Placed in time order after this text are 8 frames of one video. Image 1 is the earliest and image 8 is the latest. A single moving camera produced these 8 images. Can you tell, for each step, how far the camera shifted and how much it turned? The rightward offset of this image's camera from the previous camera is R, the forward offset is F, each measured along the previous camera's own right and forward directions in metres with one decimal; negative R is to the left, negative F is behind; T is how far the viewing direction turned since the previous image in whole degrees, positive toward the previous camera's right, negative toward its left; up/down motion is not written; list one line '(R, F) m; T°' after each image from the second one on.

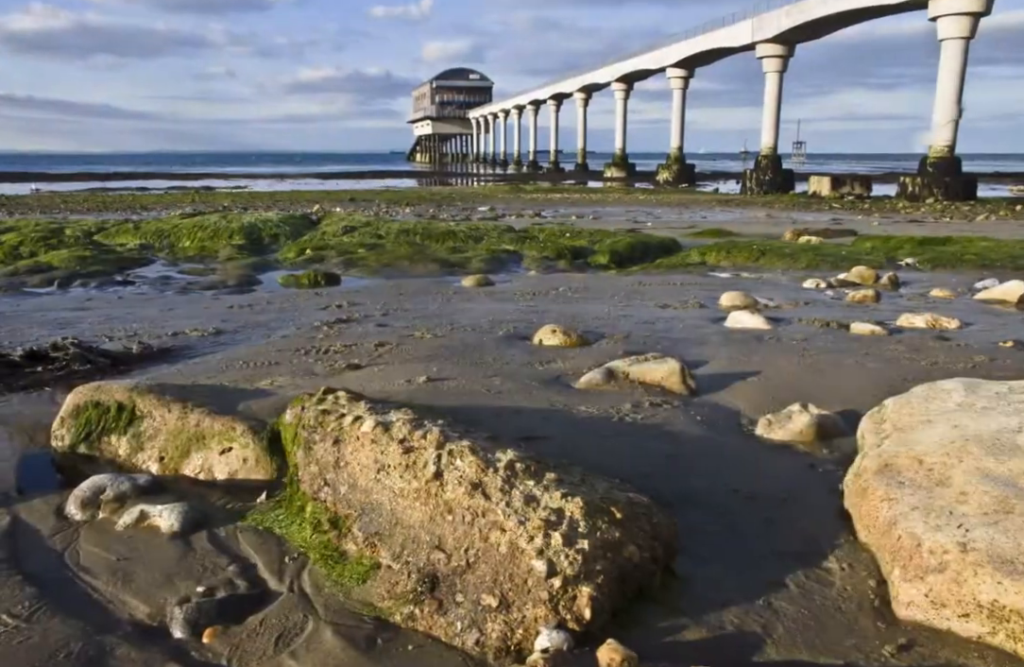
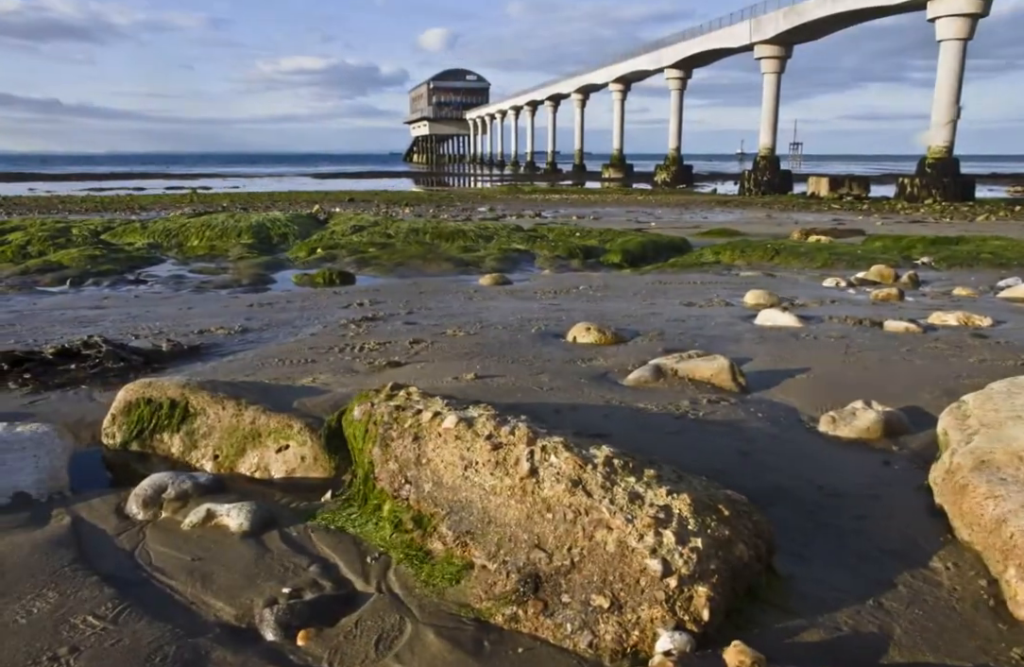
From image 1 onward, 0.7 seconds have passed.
(-0.4, +0.1) m; 0°
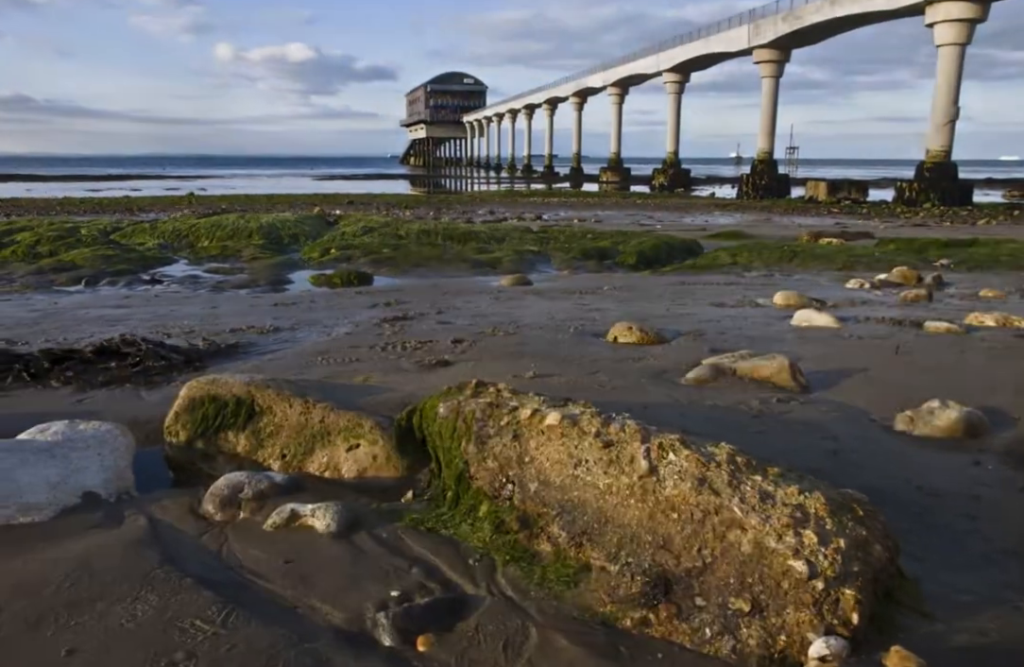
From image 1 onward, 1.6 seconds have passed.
(-0.4, +0.1) m; 0°
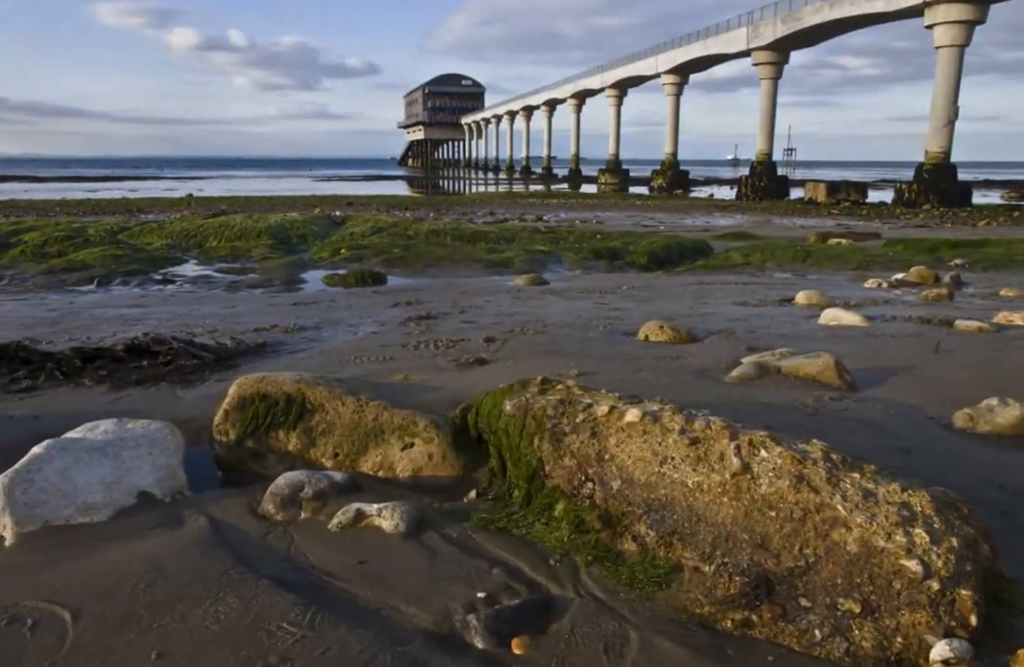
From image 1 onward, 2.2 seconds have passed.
(-0.3, +0.1) m; 0°
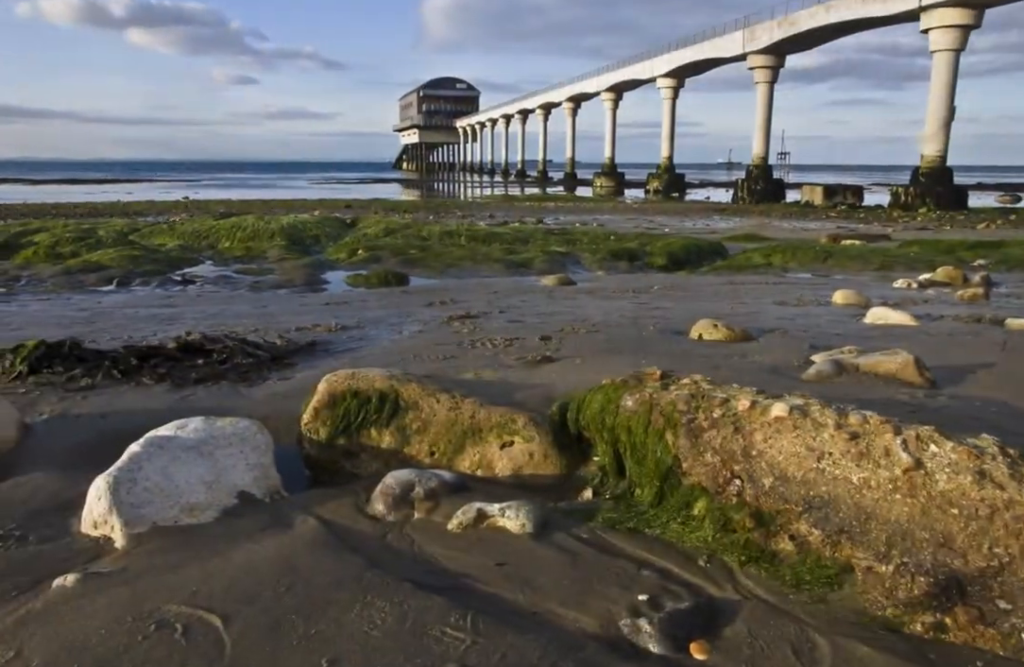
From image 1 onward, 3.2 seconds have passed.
(-0.5, +0.1) m; 0°
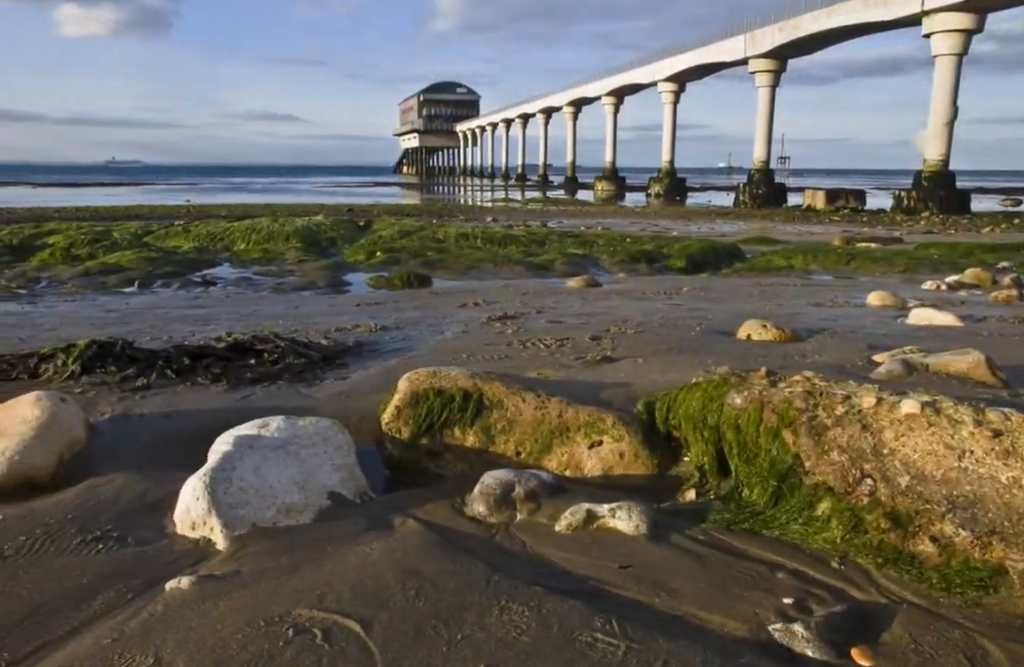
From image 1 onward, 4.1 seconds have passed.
(-0.4, +0.1) m; 0°
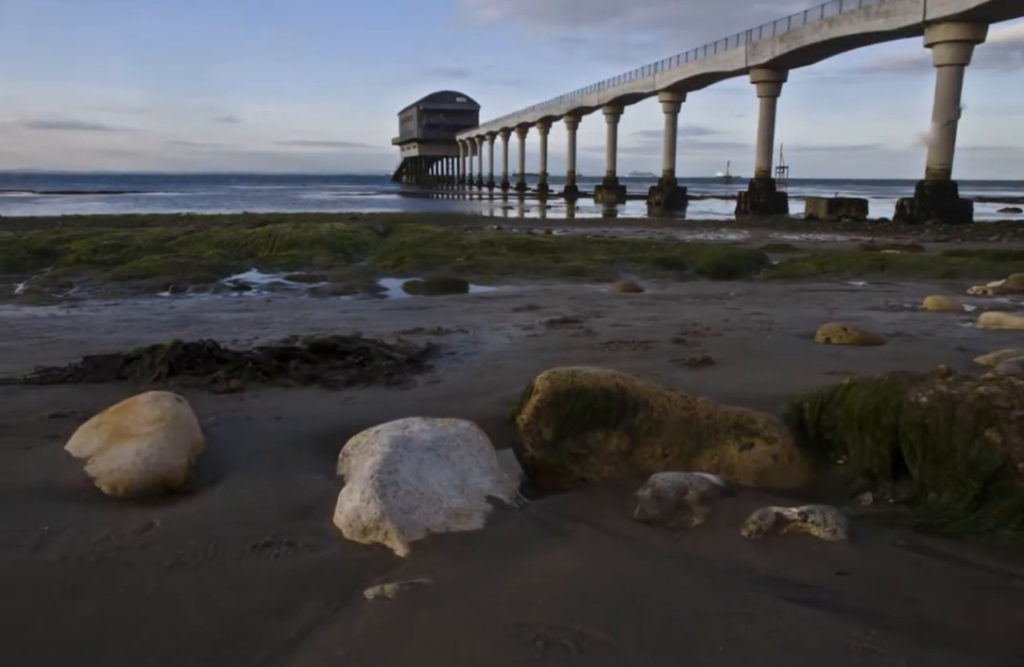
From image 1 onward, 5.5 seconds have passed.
(-0.7, +0.1) m; 0°
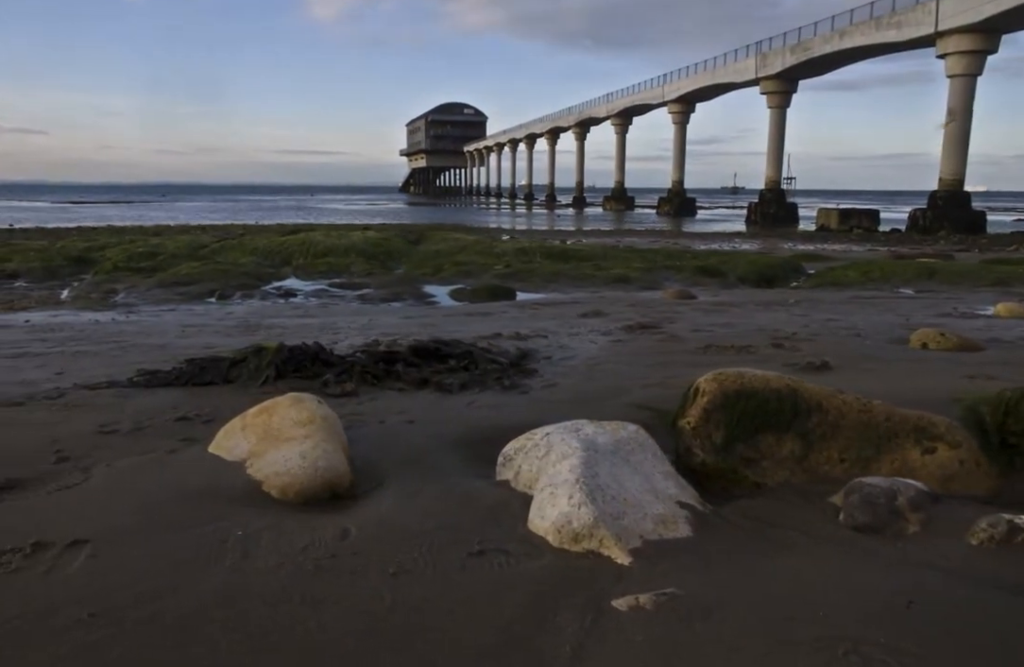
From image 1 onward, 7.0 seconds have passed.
(-0.7, +0.1) m; 0°
